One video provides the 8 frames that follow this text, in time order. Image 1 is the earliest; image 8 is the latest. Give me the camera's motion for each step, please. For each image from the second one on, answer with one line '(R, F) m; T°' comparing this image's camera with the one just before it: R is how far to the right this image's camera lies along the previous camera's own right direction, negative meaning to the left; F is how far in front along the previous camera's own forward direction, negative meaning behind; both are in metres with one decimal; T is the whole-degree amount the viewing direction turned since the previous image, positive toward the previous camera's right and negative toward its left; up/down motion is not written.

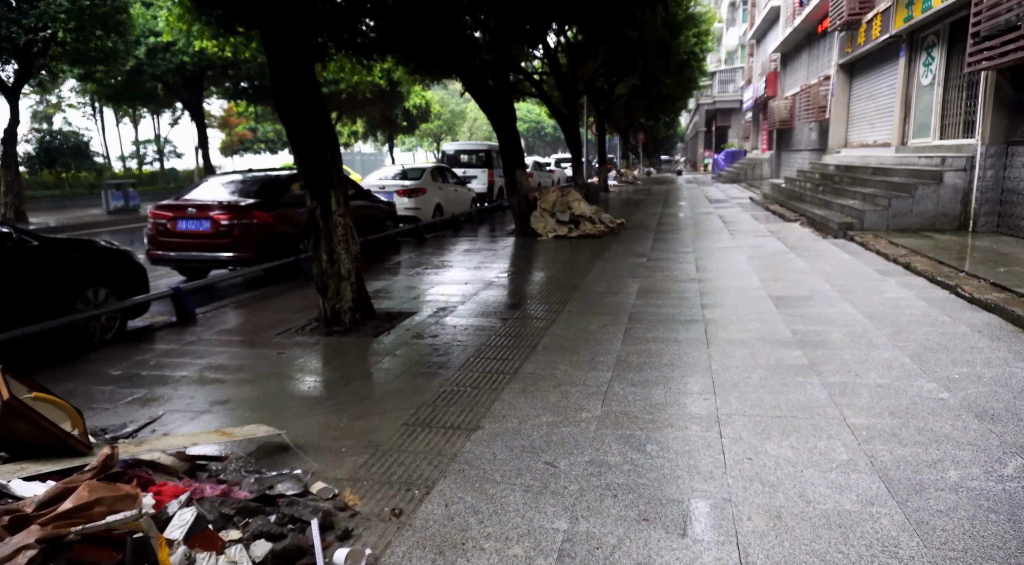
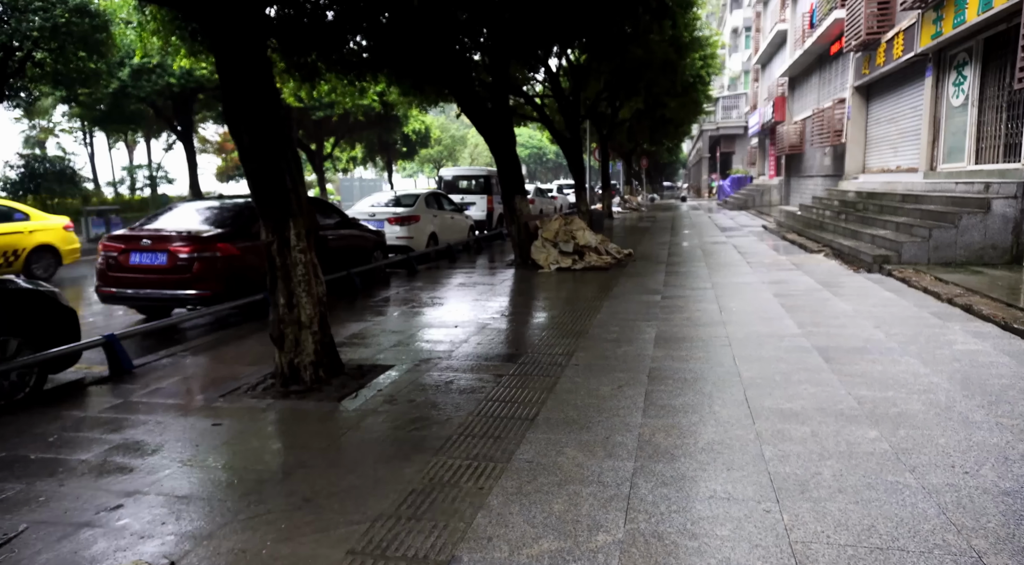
(0.0, +1.0) m; 0°
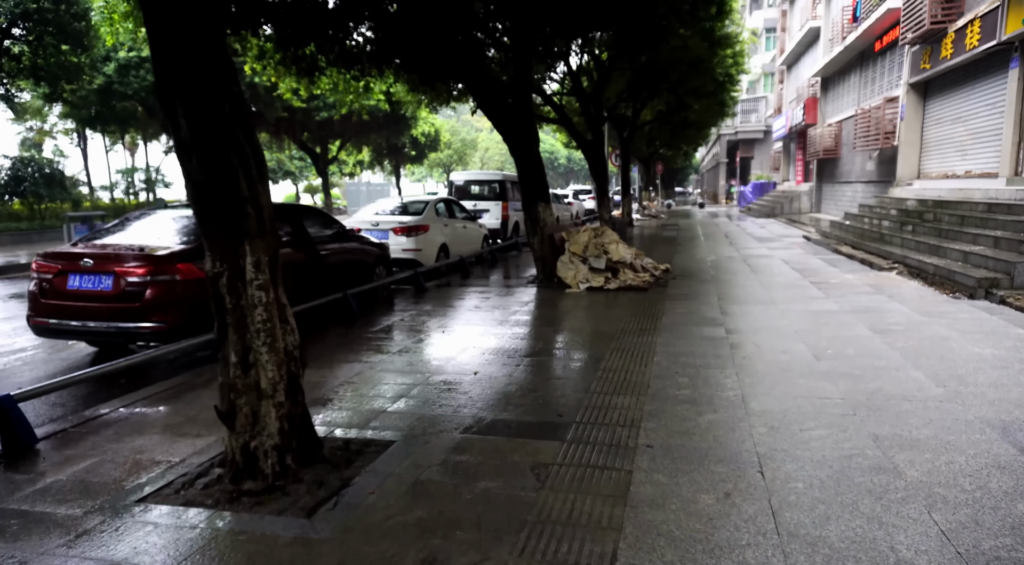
(-0.2, +1.6) m; -1°
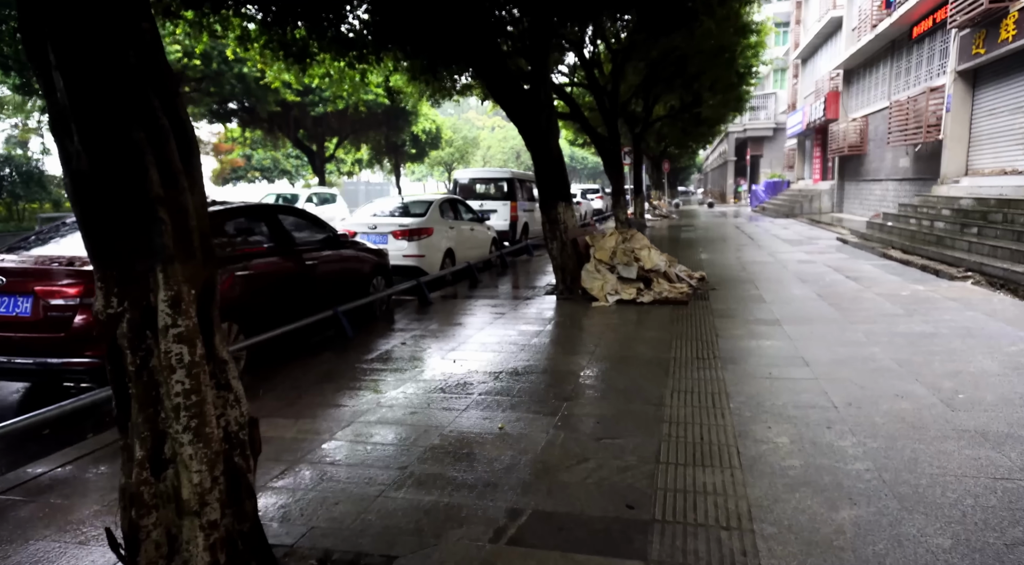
(-0.2, +1.3) m; 0°
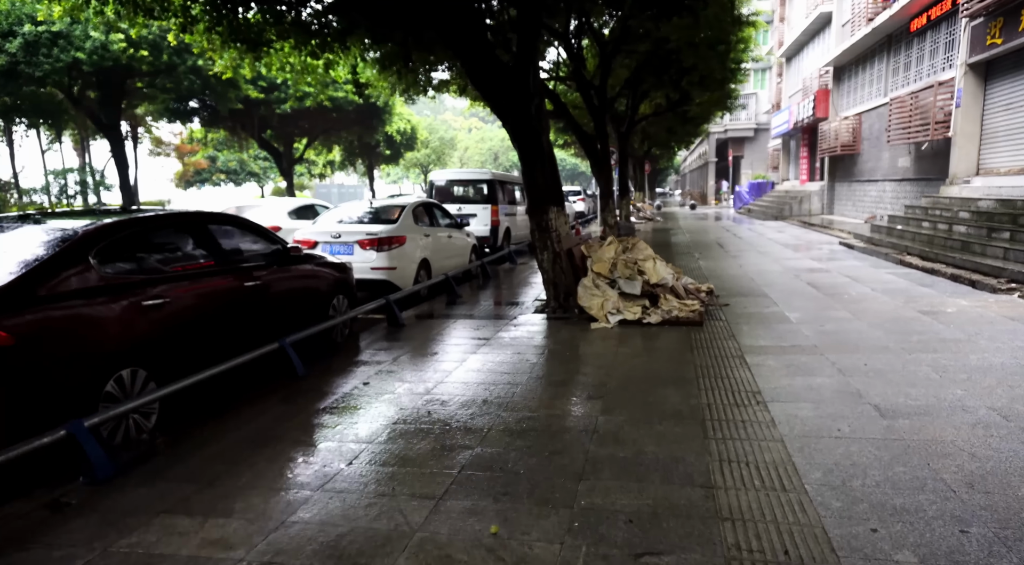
(-0.1, +1.2) m; +2°
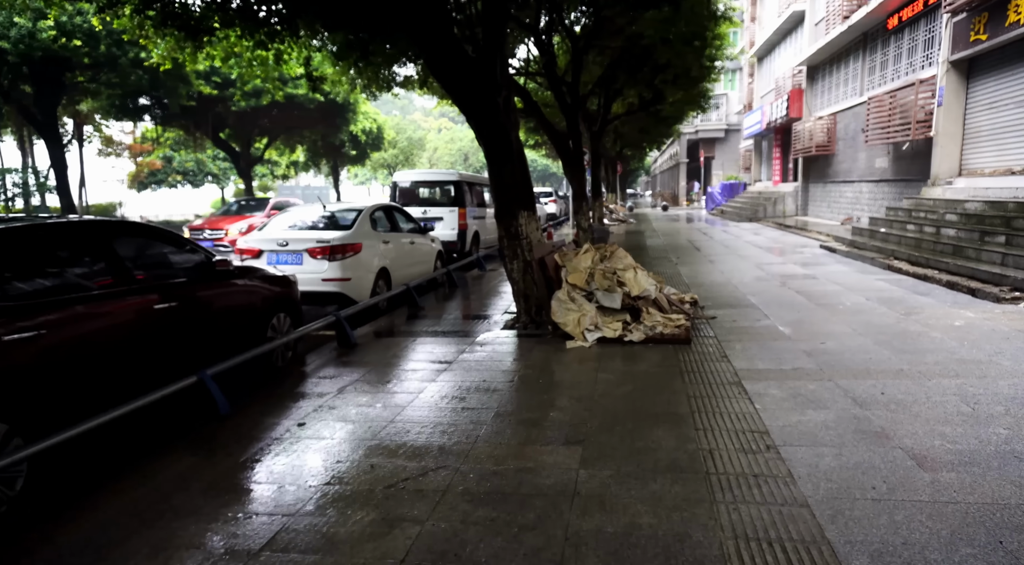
(+0.1, +0.8) m; +2°
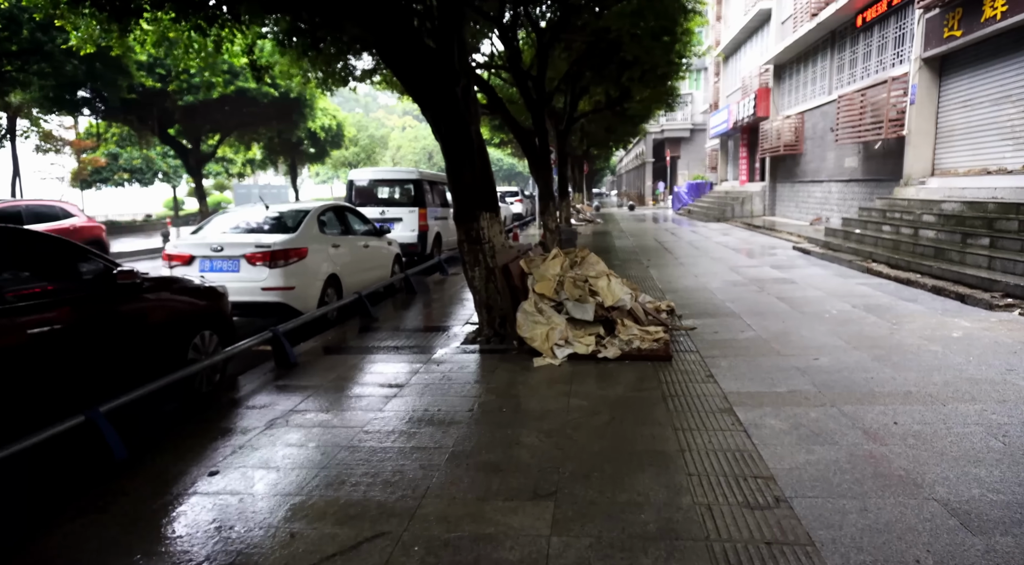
(0.0, +0.7) m; +3°
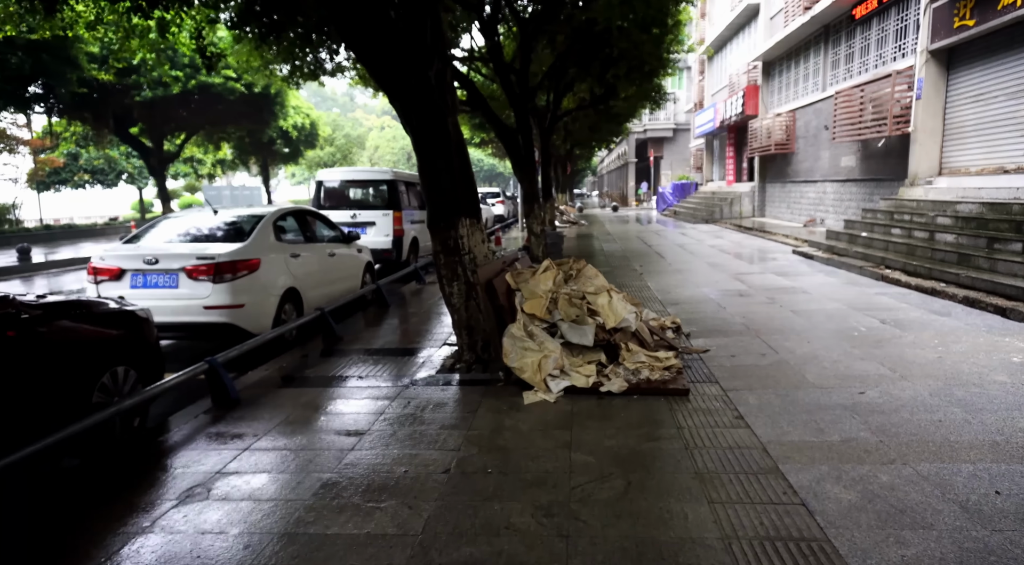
(0.0, +1.0) m; +1°
